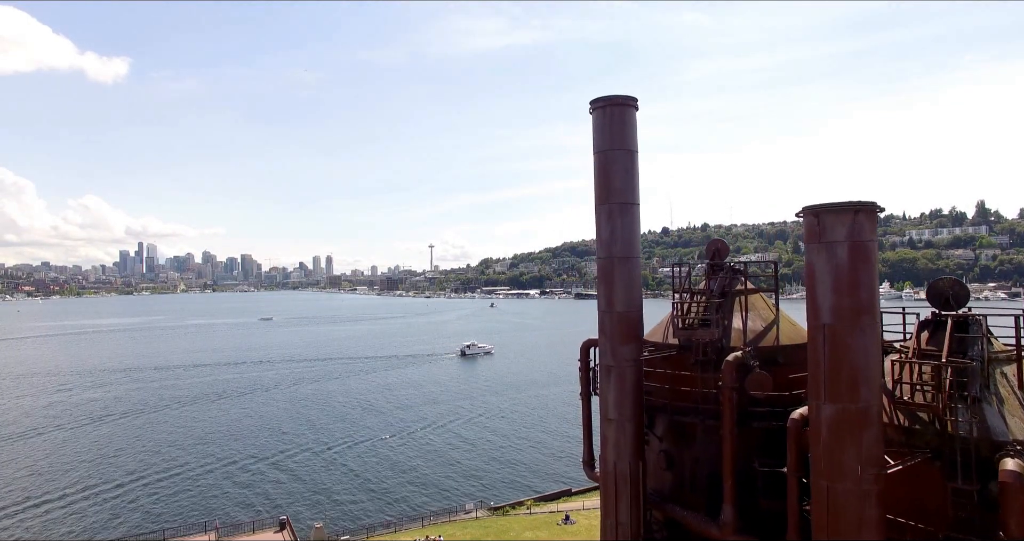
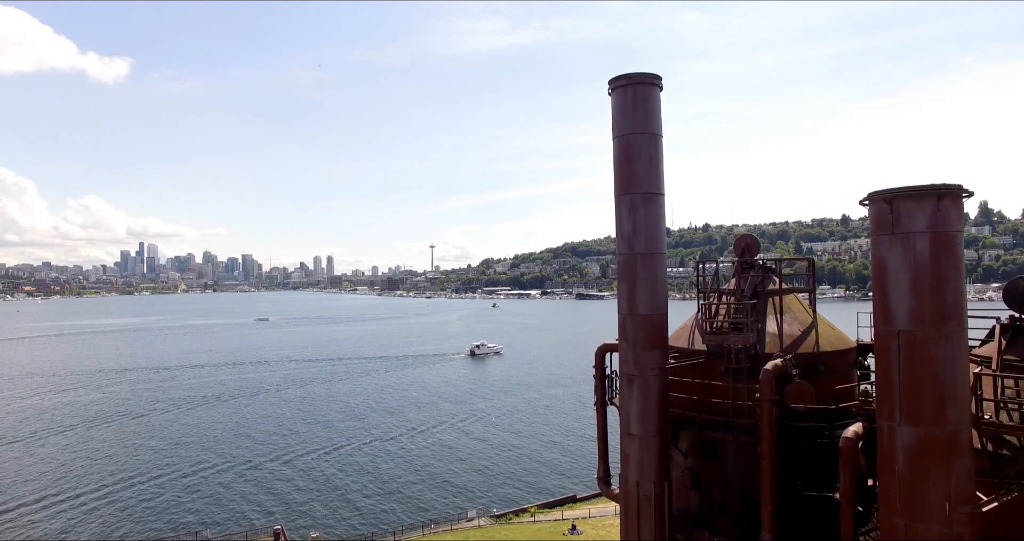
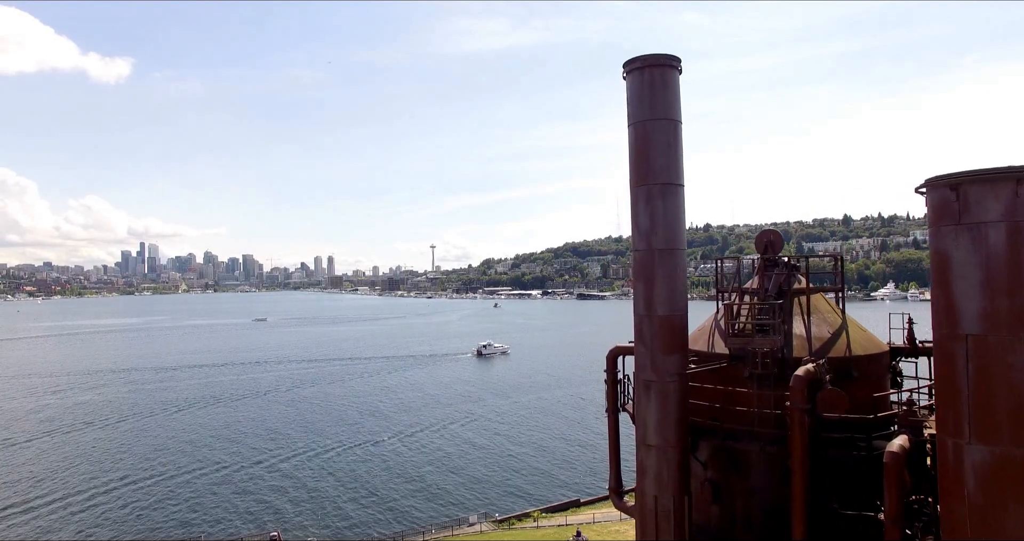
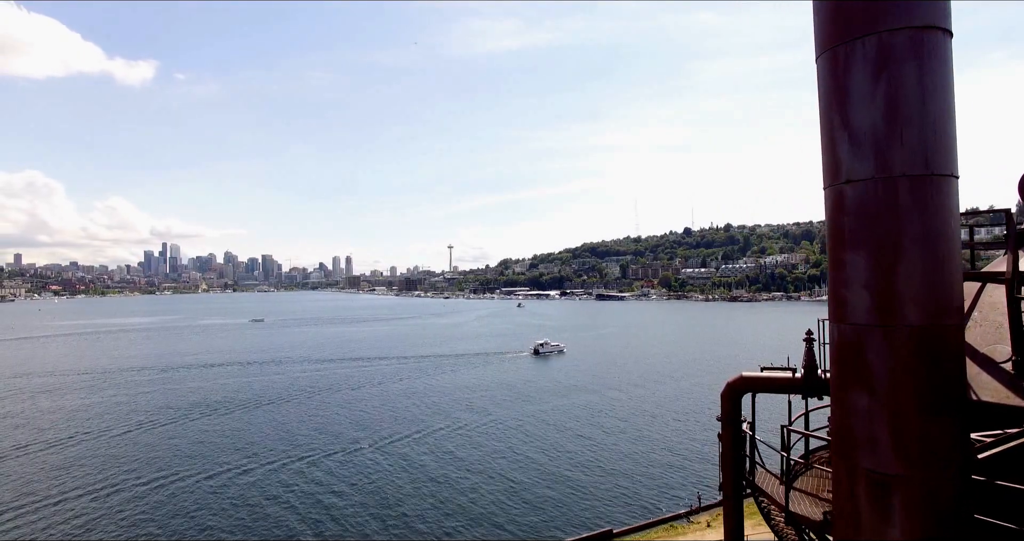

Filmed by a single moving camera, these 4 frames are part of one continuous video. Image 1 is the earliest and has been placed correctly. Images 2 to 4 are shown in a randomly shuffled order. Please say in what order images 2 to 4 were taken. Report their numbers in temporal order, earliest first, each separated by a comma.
2, 3, 4
